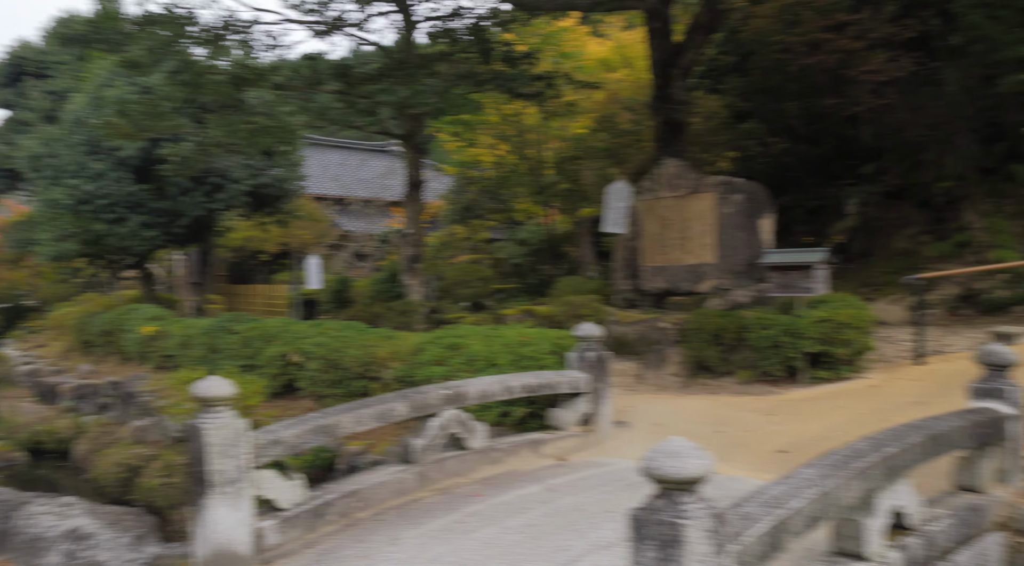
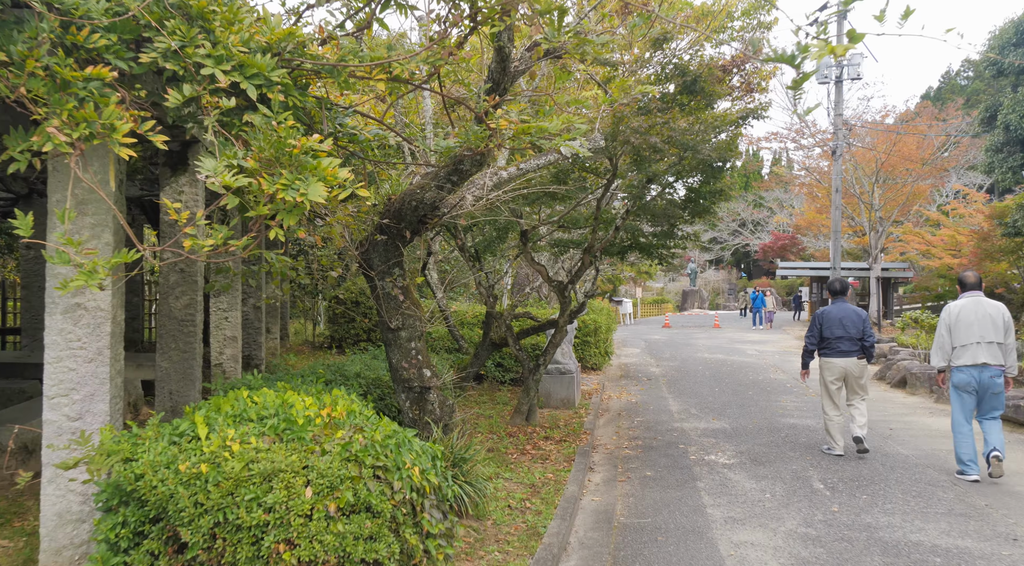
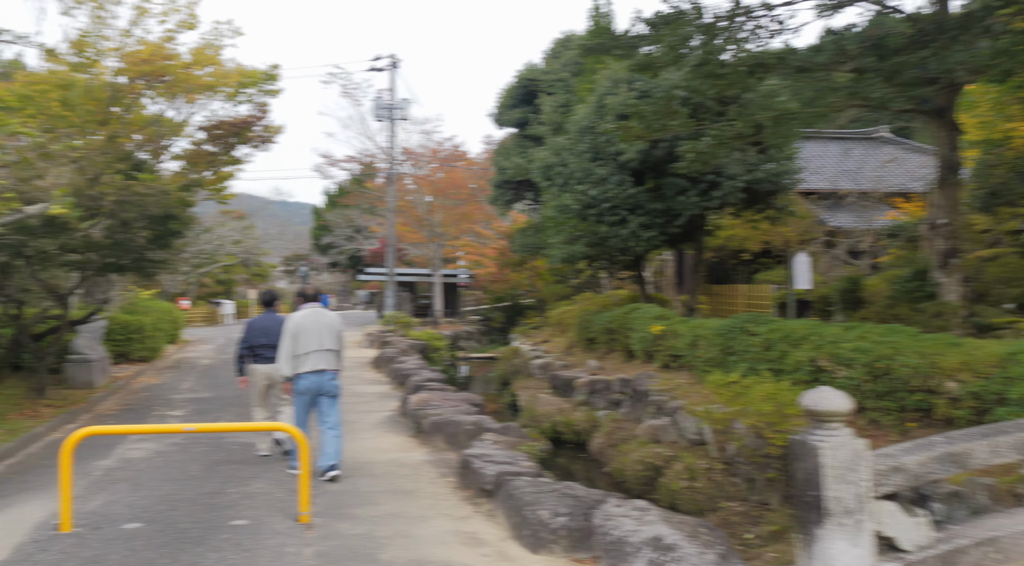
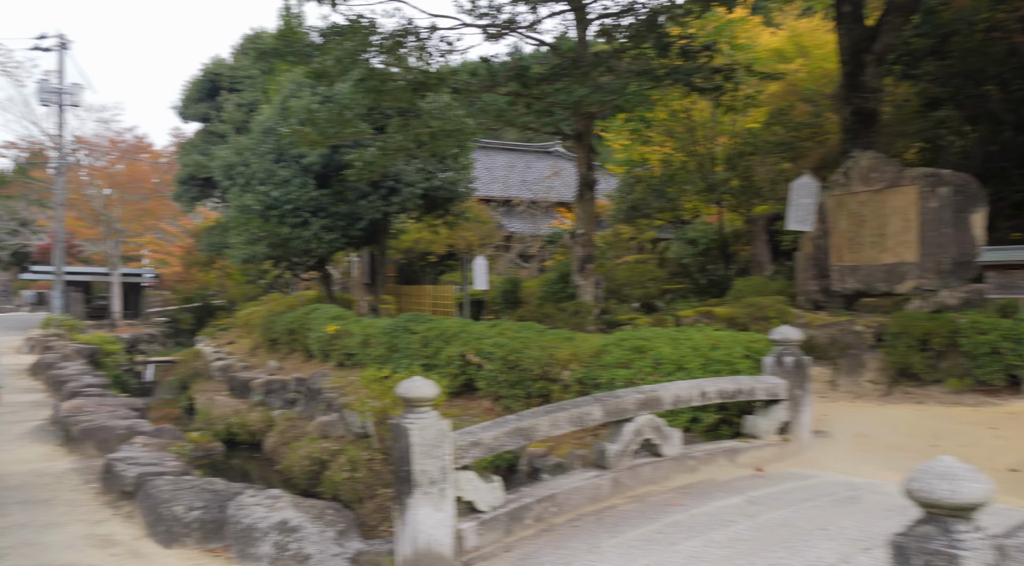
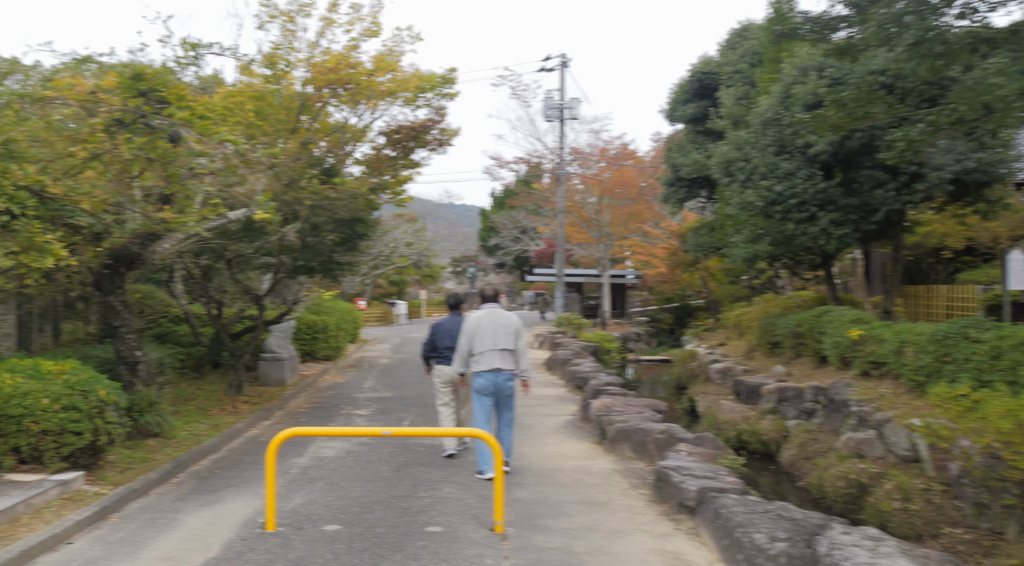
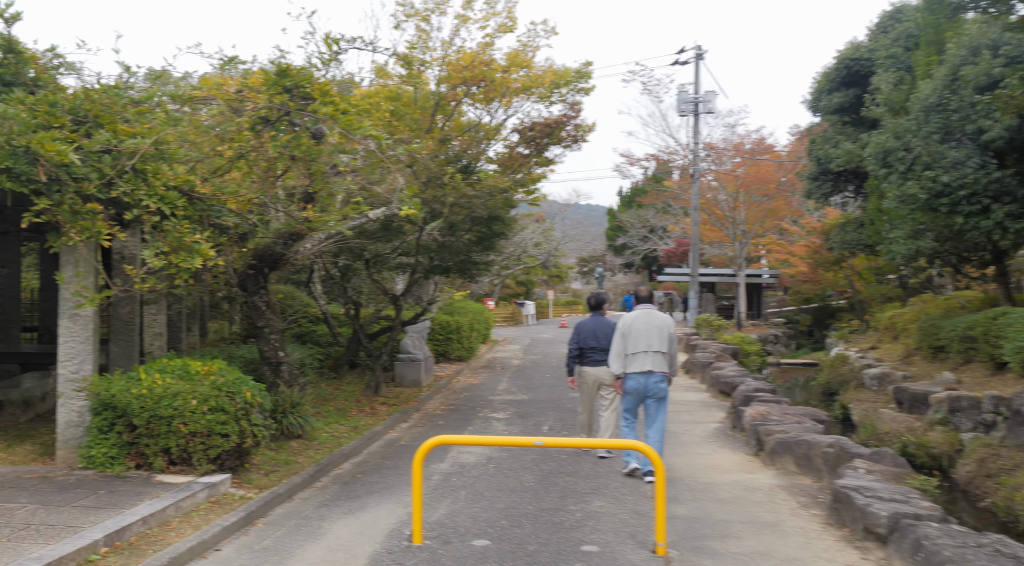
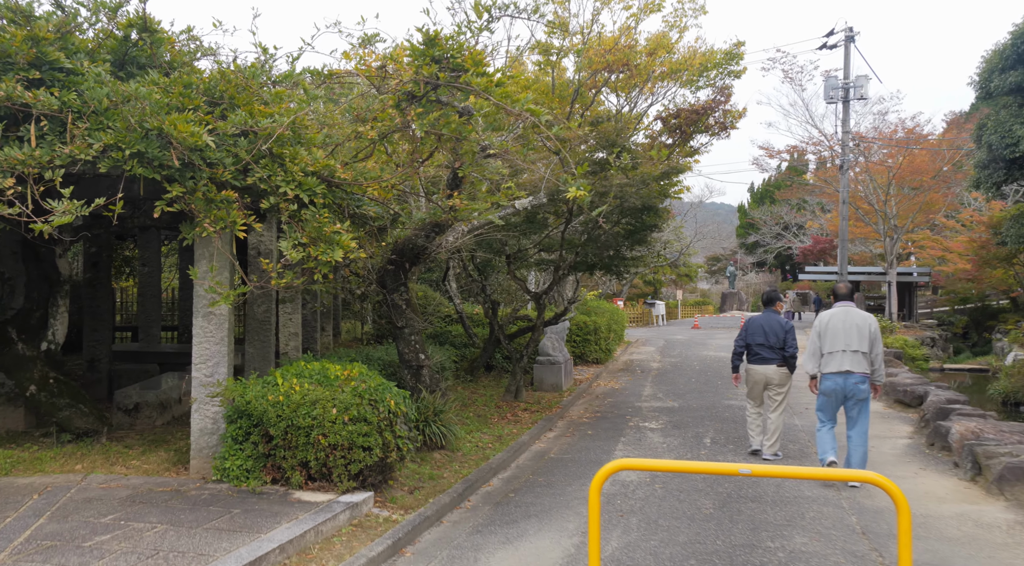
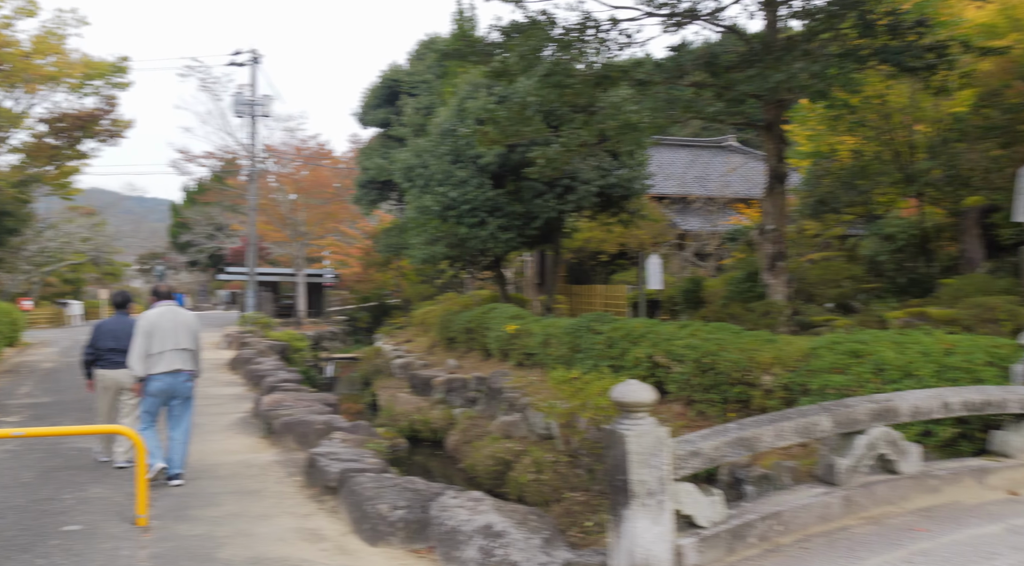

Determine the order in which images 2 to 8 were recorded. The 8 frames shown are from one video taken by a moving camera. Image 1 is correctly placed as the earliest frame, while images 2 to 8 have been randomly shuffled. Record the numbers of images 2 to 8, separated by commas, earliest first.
4, 8, 3, 5, 6, 7, 2
